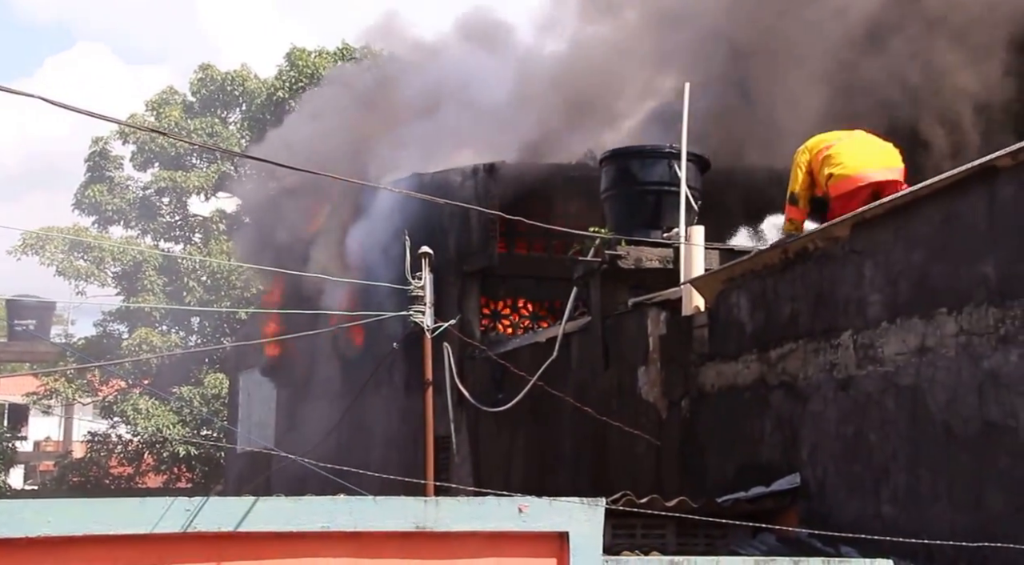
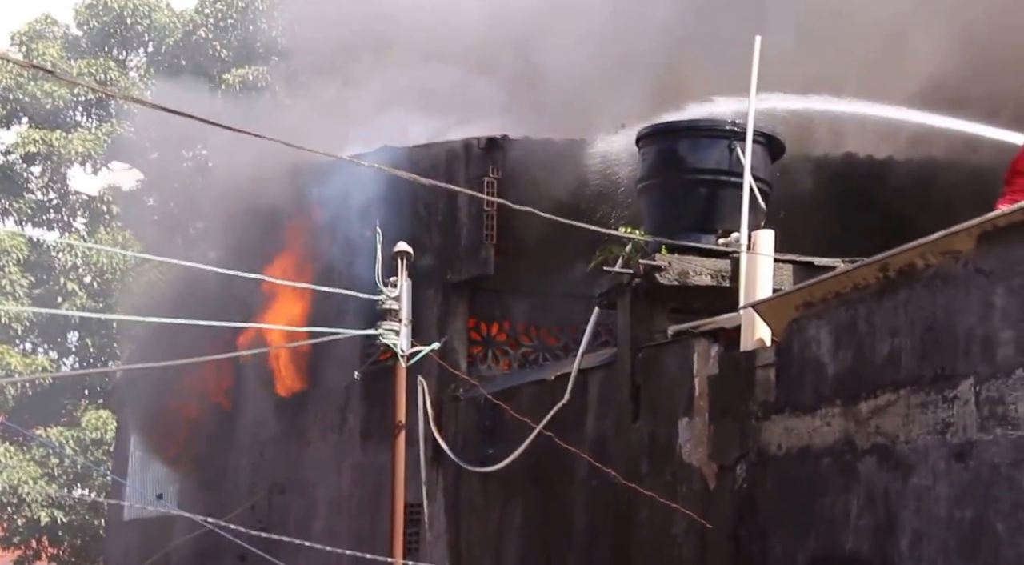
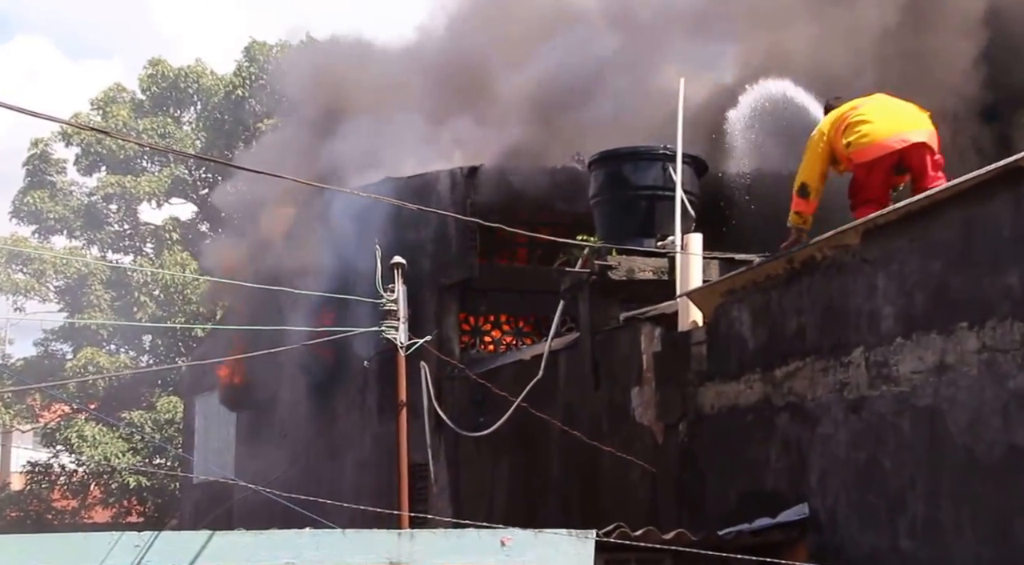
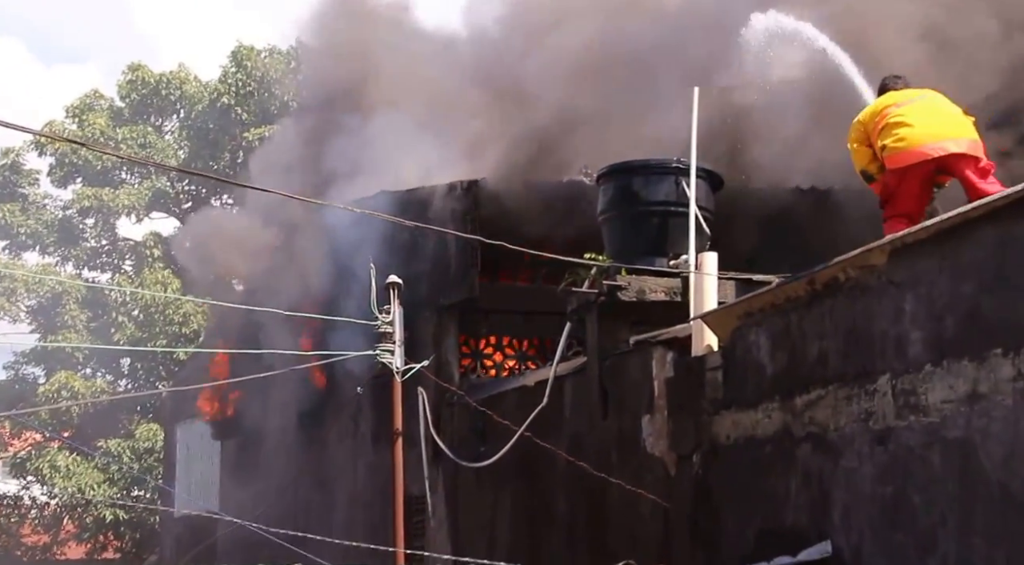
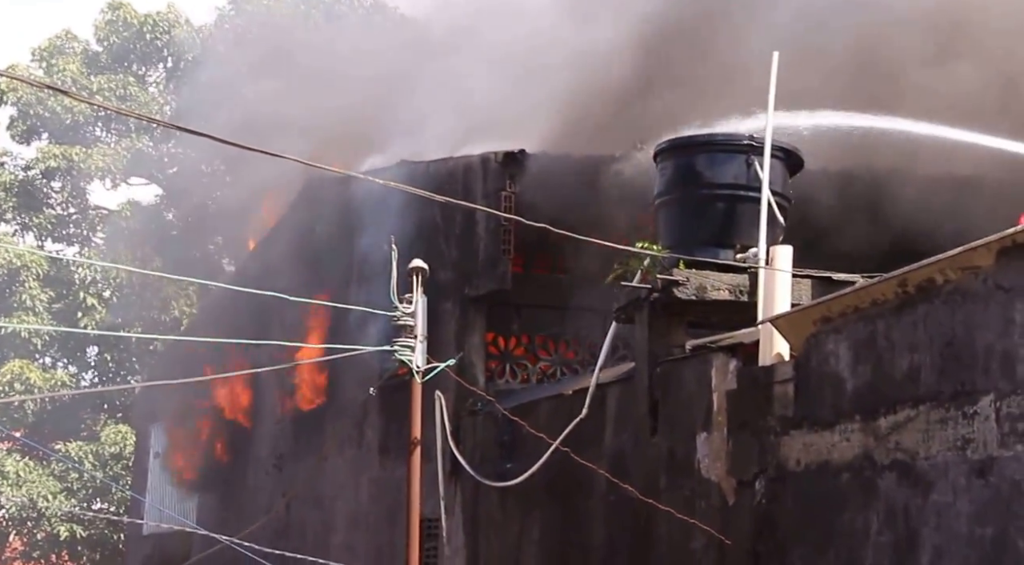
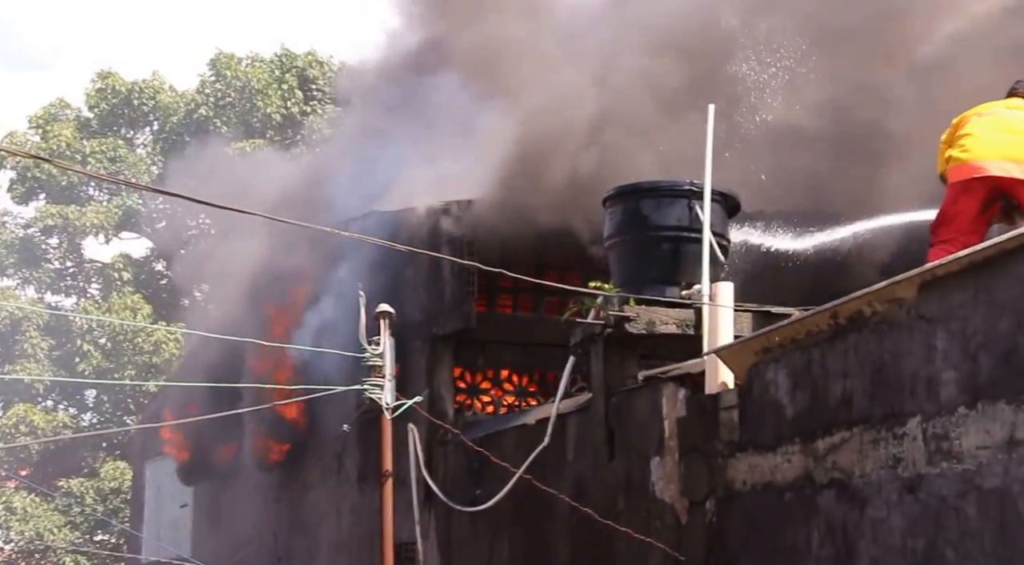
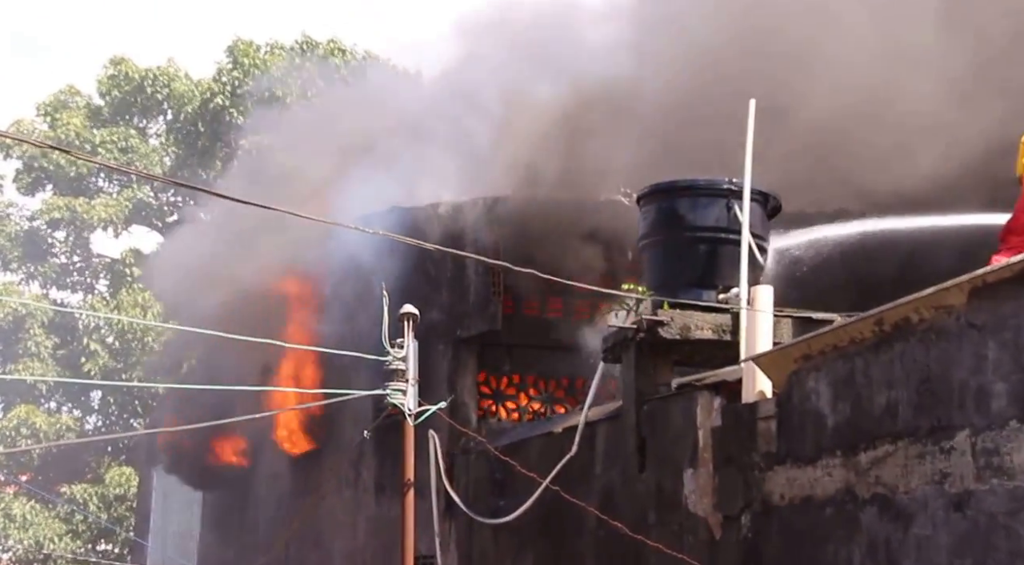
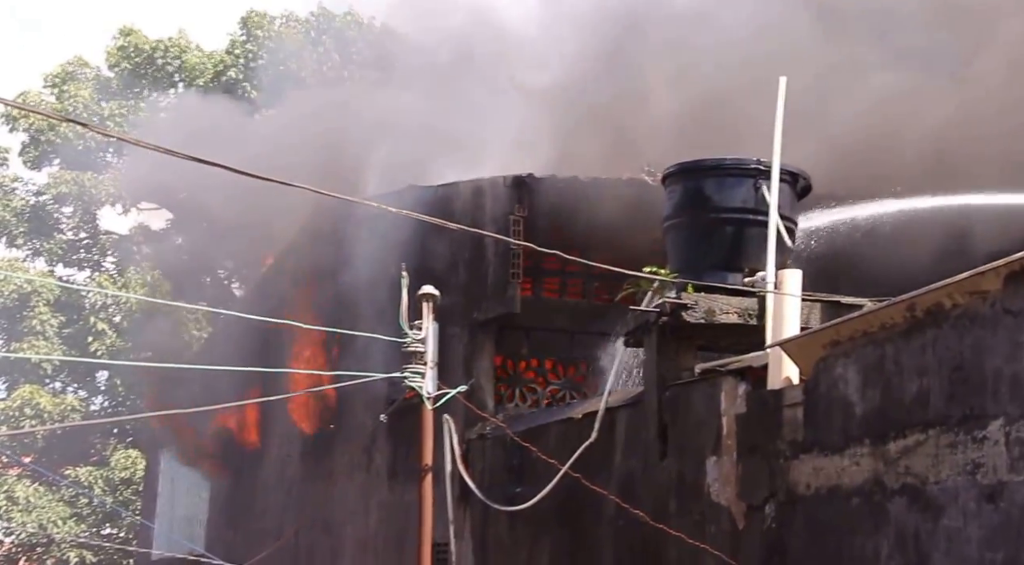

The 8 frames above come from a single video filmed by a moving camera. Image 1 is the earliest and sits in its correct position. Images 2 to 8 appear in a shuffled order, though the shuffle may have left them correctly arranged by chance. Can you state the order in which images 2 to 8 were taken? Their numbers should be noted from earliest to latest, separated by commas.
3, 4, 6, 7, 8, 5, 2
